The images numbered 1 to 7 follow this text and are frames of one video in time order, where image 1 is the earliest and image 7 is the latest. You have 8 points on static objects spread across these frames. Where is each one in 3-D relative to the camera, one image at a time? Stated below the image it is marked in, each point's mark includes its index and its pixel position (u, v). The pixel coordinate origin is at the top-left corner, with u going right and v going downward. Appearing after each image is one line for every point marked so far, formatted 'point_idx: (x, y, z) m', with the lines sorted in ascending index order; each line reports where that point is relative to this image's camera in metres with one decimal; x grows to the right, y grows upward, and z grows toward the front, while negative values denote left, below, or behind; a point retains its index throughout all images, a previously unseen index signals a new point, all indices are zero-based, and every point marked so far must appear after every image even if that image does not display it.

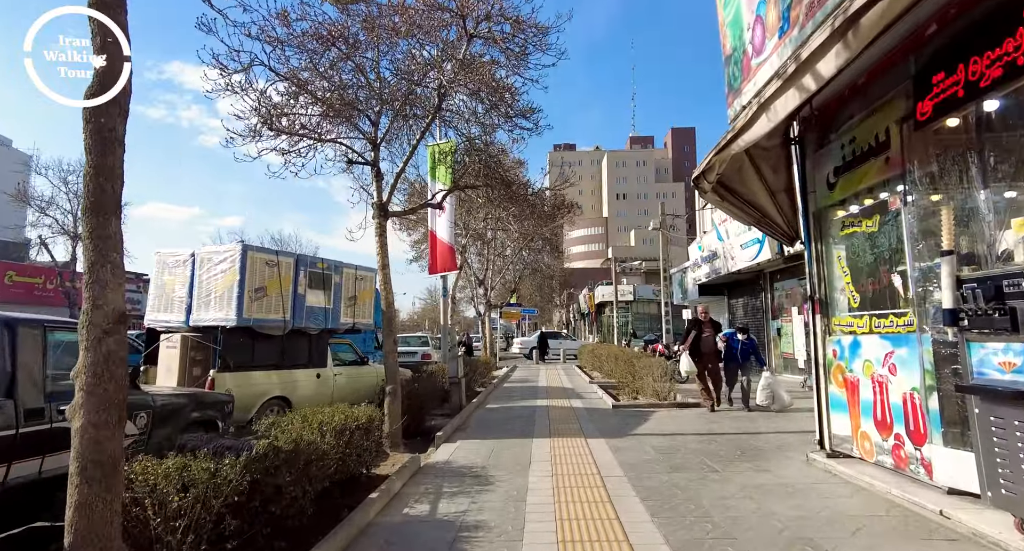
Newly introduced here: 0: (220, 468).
0: (-1.7, -1.1, +3.4) m
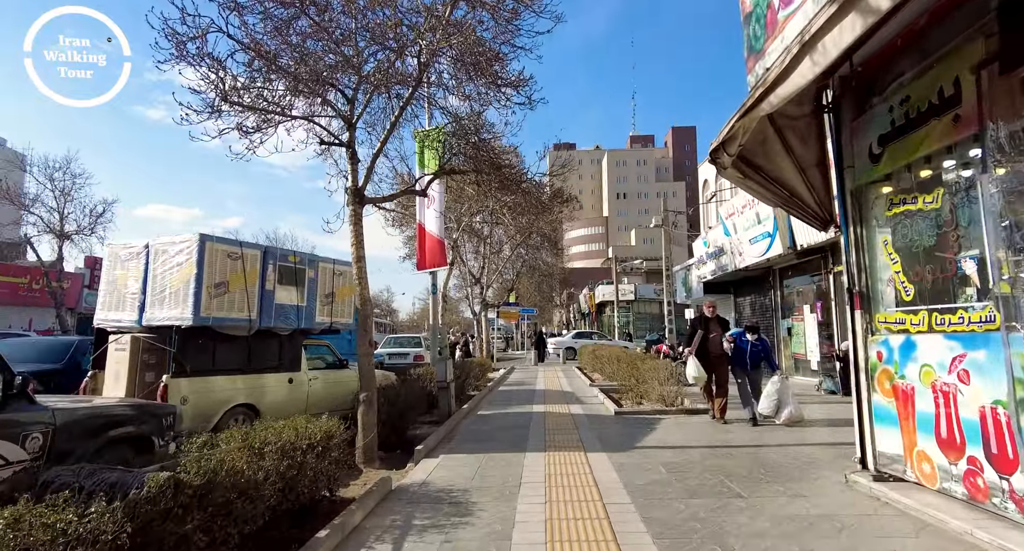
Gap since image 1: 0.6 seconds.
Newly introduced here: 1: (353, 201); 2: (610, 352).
0: (-1.8, -1.0, +2.5) m
1: (-2.1, +1.0, +7.9) m
2: (+2.7, -2.2, +16.6) m
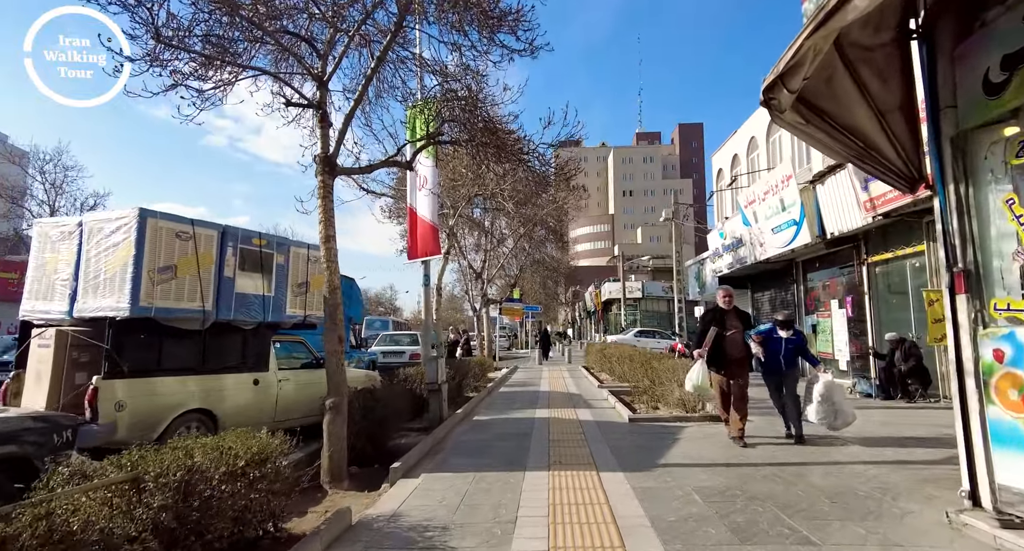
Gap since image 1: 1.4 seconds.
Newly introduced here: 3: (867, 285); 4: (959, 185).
0: (-1.9, -0.9, +1.3) m
1: (-2.2, +1.2, +6.7) m
2: (+2.8, -2.0, +15.4) m
3: (+7.8, -0.2, +12.9) m
4: (+3.0, +0.6, +3.9) m
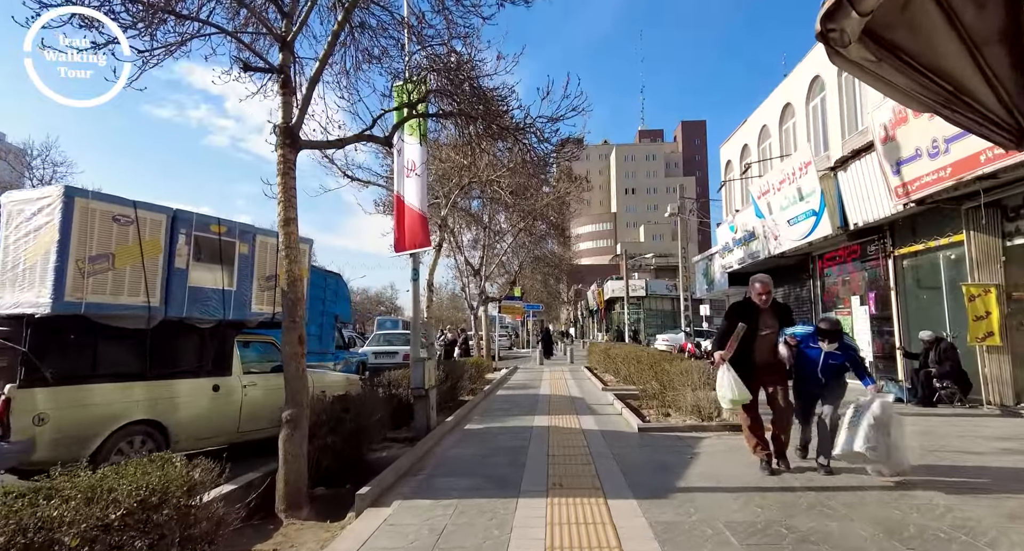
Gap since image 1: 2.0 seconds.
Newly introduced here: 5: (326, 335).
0: (-2.0, -0.8, +0.4) m
1: (-2.2, +1.3, +5.8) m
2: (+2.8, -1.9, +14.4) m
3: (+7.7, -0.1, +11.9) m
4: (+2.9, +0.7, +2.9) m
5: (-4.0, -1.3, +12.6) m
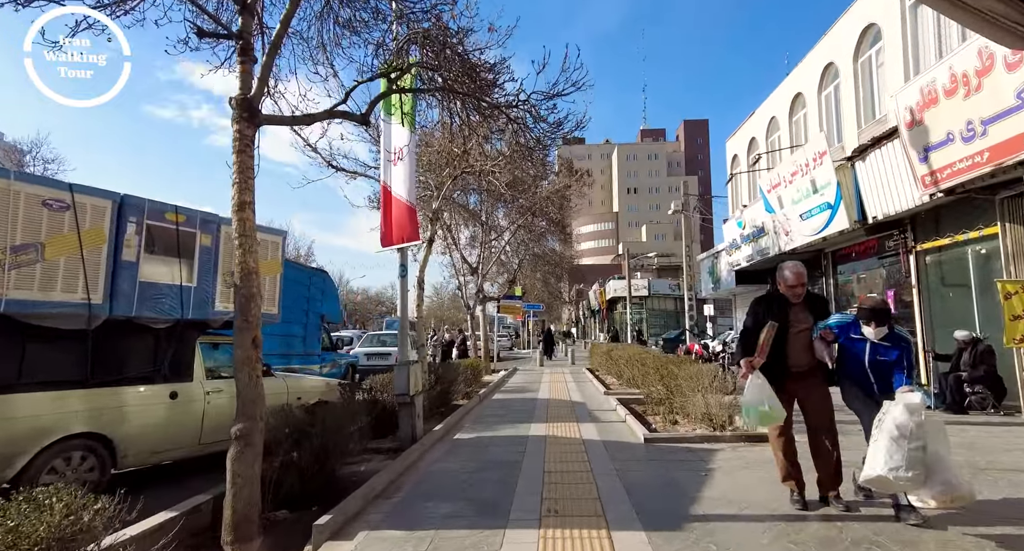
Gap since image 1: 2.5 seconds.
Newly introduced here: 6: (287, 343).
0: (-2.1, -0.7, -0.4) m
1: (-2.3, +1.4, +5.1) m
2: (+2.7, -1.8, +13.6) m
3: (+7.6, 0.0, +11.2) m
4: (+2.8, +0.8, +2.2) m
5: (-4.1, -1.2, +11.9) m
6: (-4.2, -1.3, +11.0) m
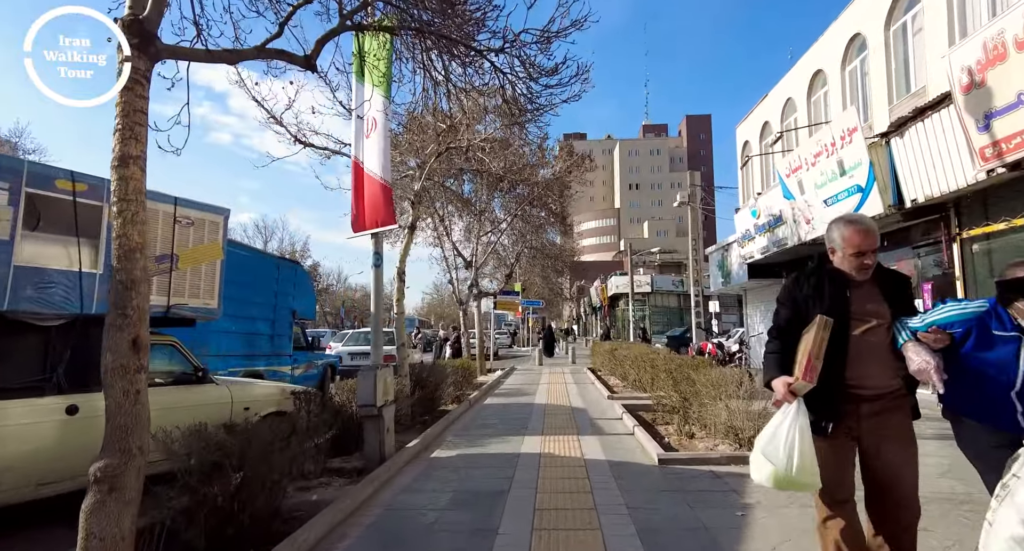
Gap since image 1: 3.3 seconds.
0: (-2.2, -0.6, -1.6) m
1: (-2.5, +1.5, +3.8) m
2: (+2.6, -1.6, +12.4) m
3: (+7.5, +0.1, +9.9) m
4: (+2.6, +0.9, +0.9) m
5: (-4.2, -1.1, +10.7) m
6: (-4.3, -1.1, +9.8) m
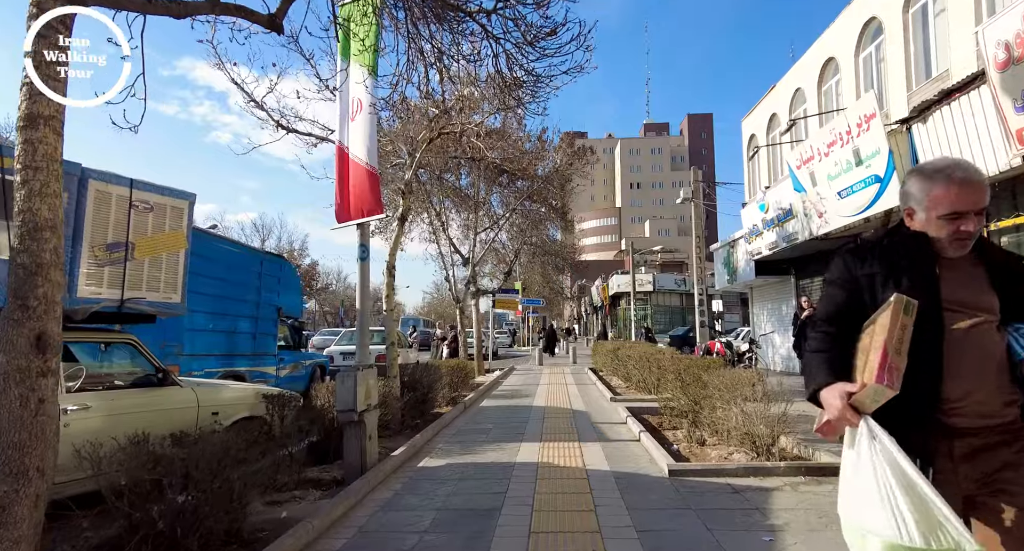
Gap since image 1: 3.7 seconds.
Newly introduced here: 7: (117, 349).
0: (-2.3, -0.5, -2.2) m
1: (-2.5, +1.6, +3.2) m
2: (+2.5, -1.6, +11.8) m
3: (+7.5, +0.2, +9.3) m
4: (+2.6, +1.0, +0.3) m
5: (-4.3, -1.0, +10.1) m
6: (-4.4, -1.0, +9.2) m
7: (-3.7, -0.7, +5.4) m
